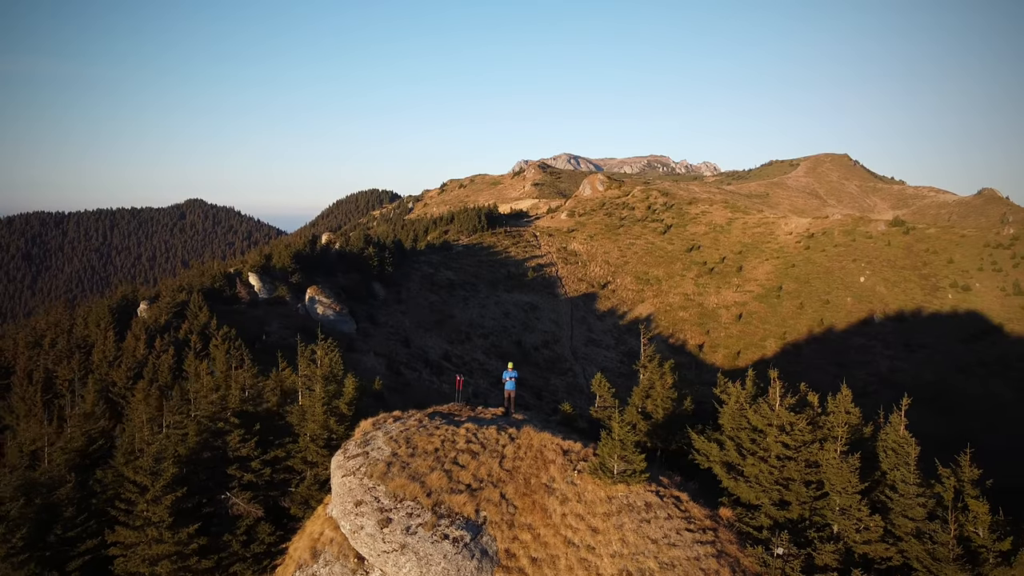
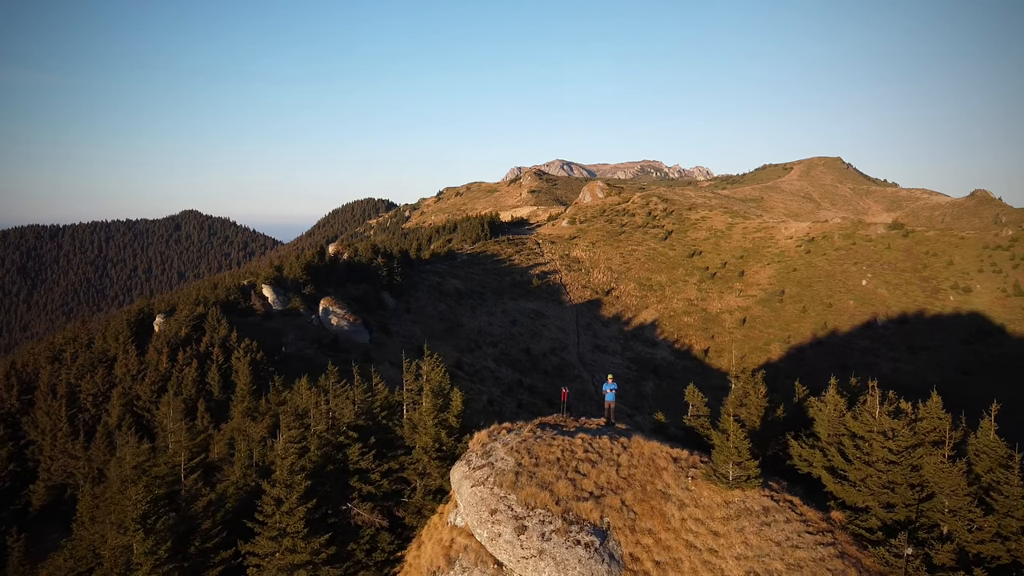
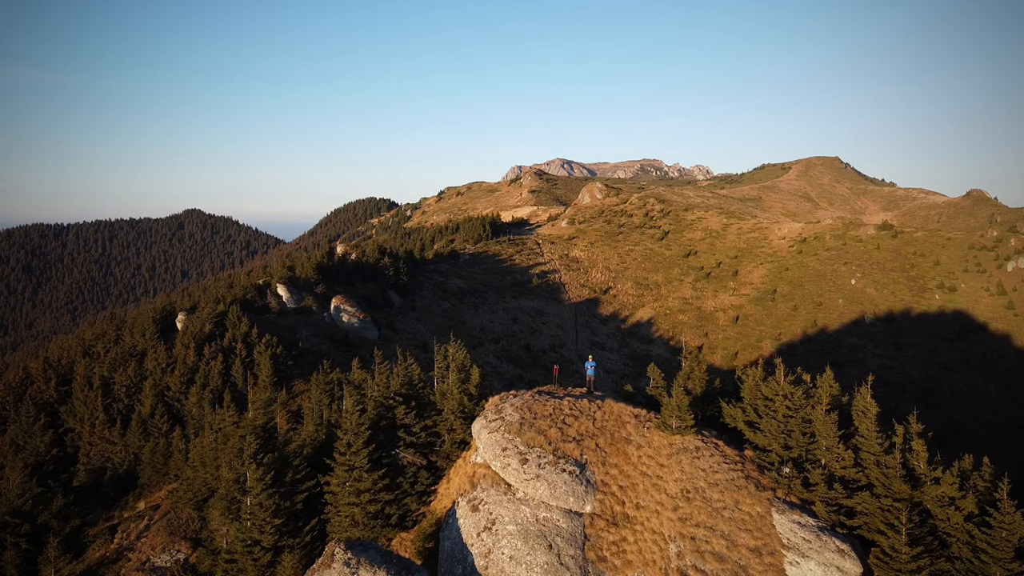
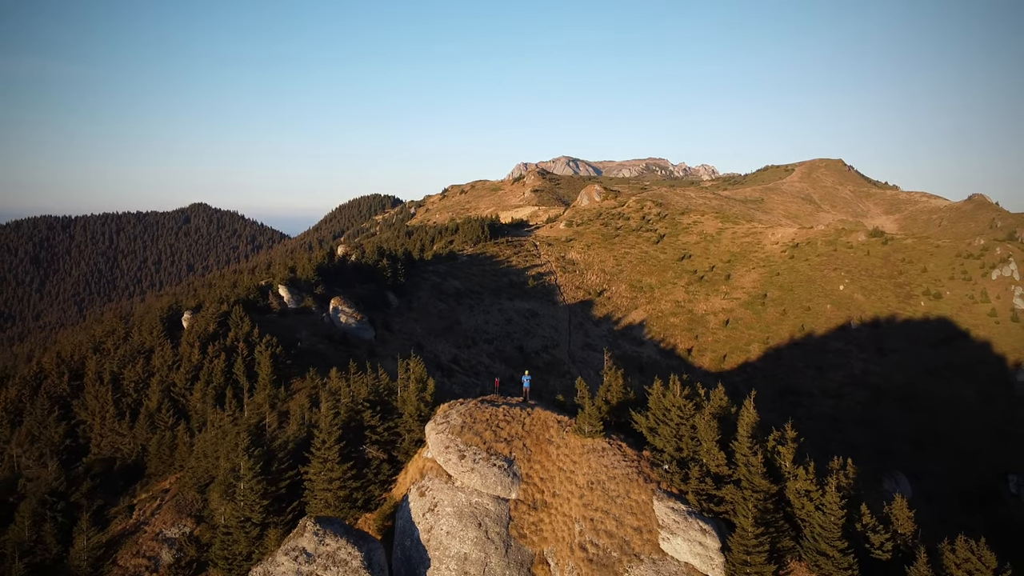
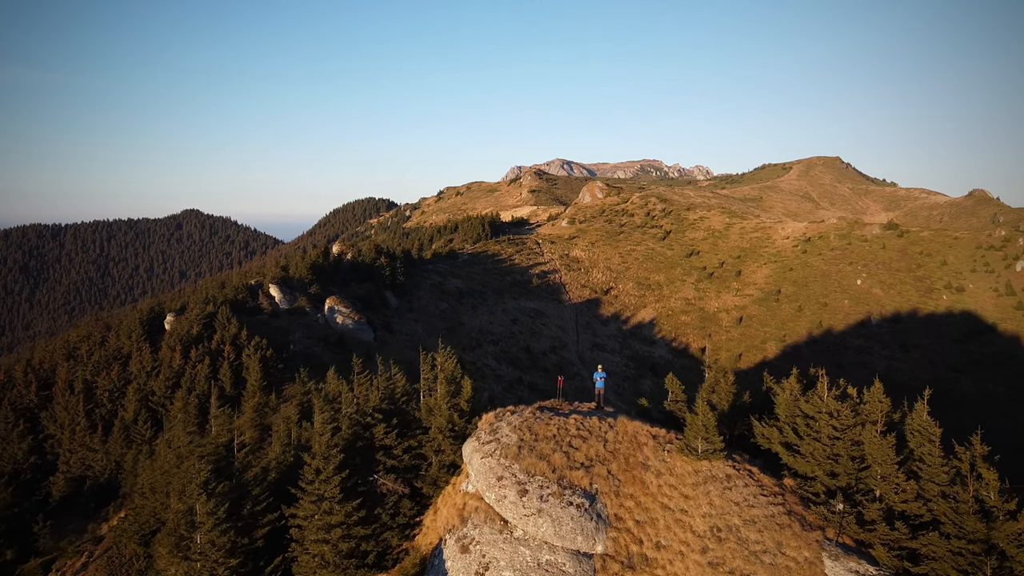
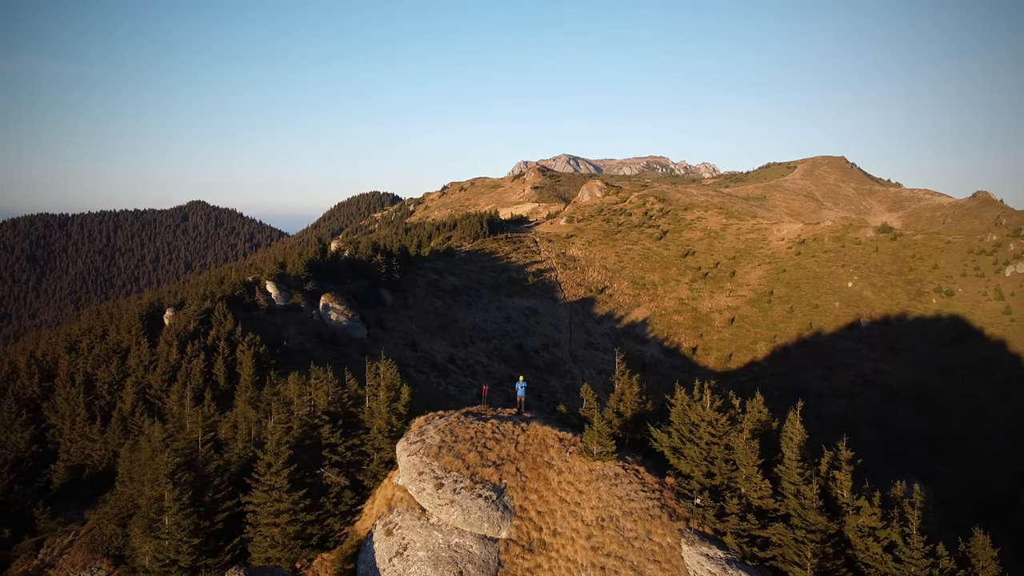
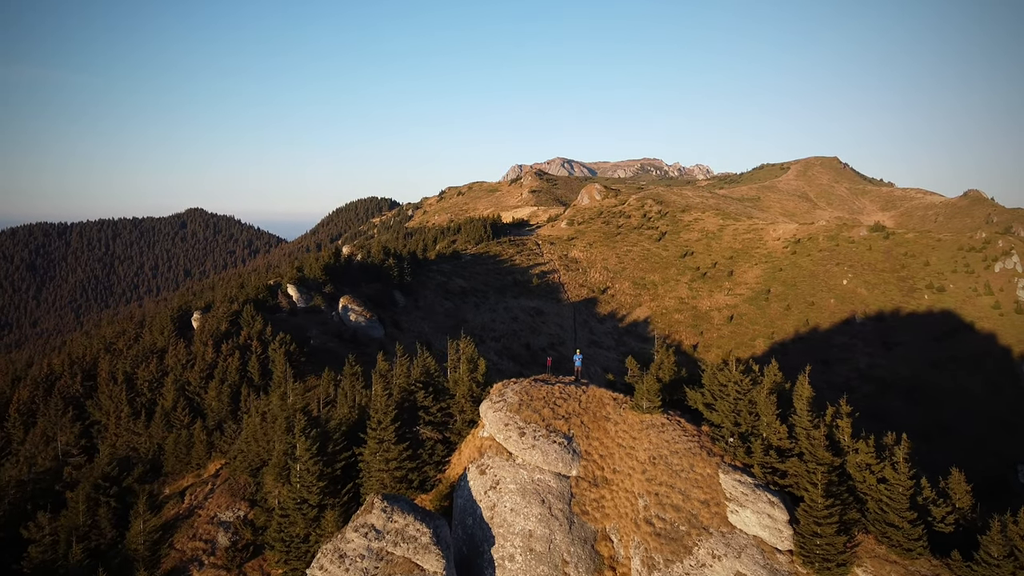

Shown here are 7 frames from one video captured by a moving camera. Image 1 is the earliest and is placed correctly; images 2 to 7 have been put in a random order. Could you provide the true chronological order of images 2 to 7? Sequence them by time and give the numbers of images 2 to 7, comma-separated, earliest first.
6, 4, 7, 3, 5, 2
